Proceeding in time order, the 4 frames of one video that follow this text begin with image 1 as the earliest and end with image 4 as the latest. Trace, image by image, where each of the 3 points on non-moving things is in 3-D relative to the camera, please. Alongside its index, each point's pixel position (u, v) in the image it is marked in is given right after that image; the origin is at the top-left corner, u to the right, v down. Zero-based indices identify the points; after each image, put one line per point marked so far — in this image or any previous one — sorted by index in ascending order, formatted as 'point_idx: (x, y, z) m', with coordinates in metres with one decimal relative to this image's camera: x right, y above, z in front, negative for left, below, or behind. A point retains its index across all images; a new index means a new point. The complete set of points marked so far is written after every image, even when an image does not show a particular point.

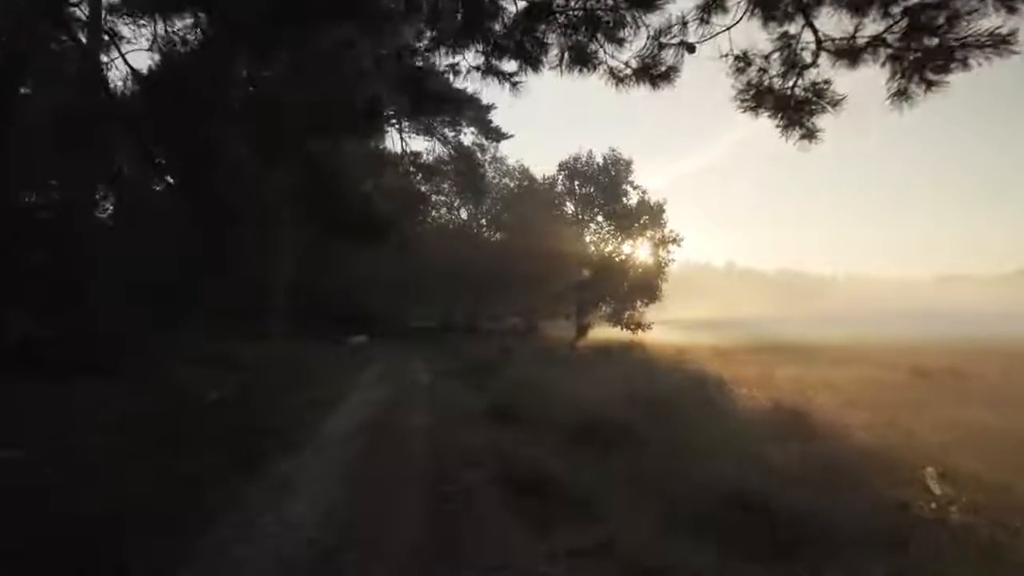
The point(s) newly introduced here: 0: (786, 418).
0: (+5.9, -2.8, +19.1) m
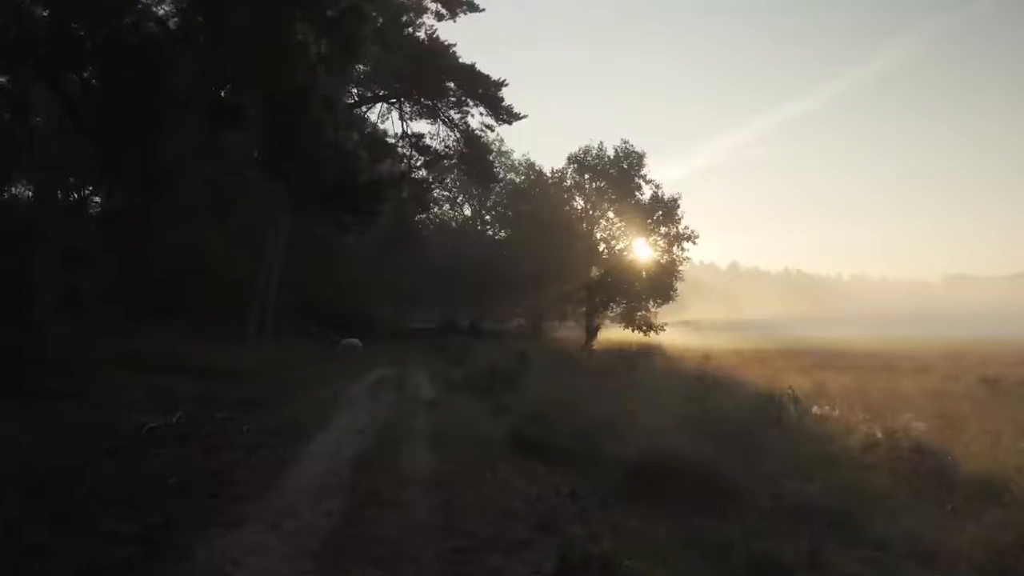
0: (+6.2, -2.7, +16.2) m
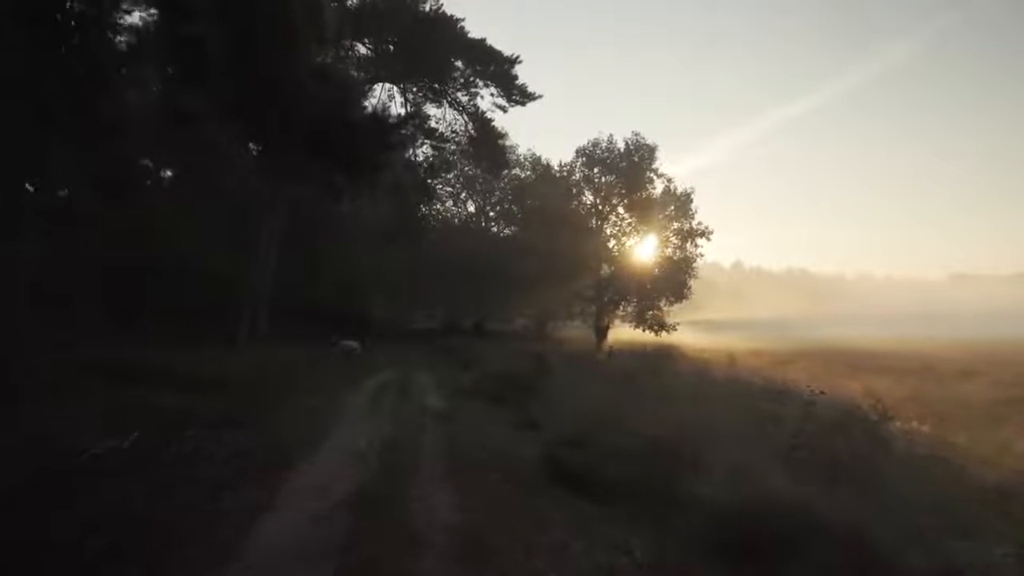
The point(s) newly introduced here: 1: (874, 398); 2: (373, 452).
0: (+6.6, -2.6, +14.1) m
1: (+7.1, -2.2, +17.5) m
2: (-2.2, -2.6, +13.9) m
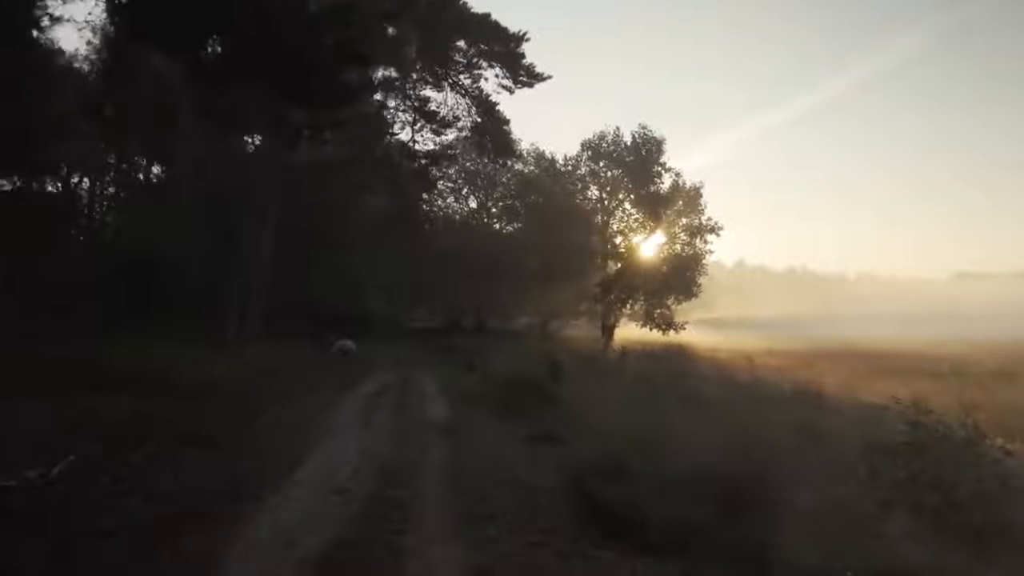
0: (+6.8, -2.5, +12.4) m
1: (+7.2, -2.1, +15.8) m
2: (-2.0, -2.5, +12.2) m
